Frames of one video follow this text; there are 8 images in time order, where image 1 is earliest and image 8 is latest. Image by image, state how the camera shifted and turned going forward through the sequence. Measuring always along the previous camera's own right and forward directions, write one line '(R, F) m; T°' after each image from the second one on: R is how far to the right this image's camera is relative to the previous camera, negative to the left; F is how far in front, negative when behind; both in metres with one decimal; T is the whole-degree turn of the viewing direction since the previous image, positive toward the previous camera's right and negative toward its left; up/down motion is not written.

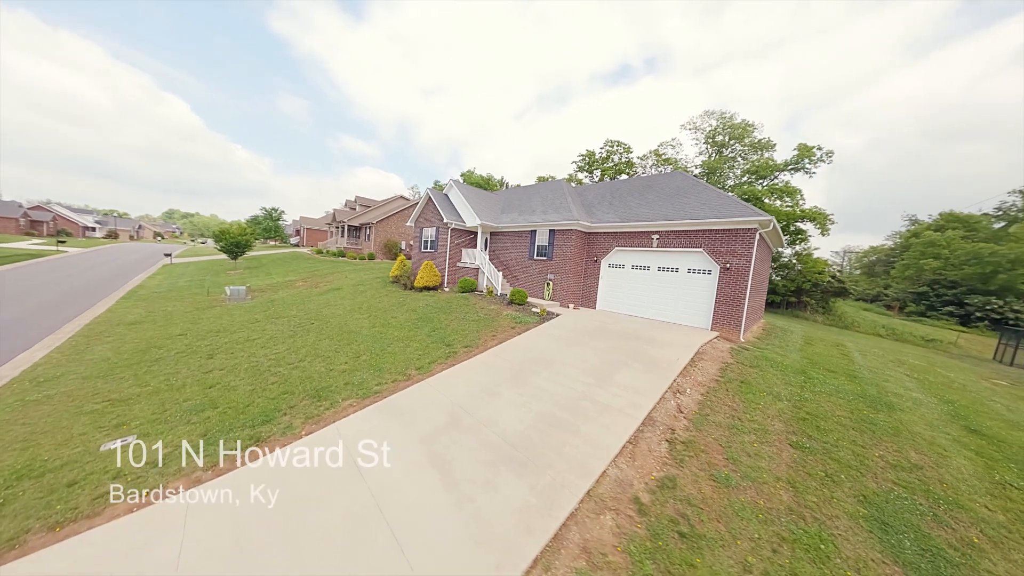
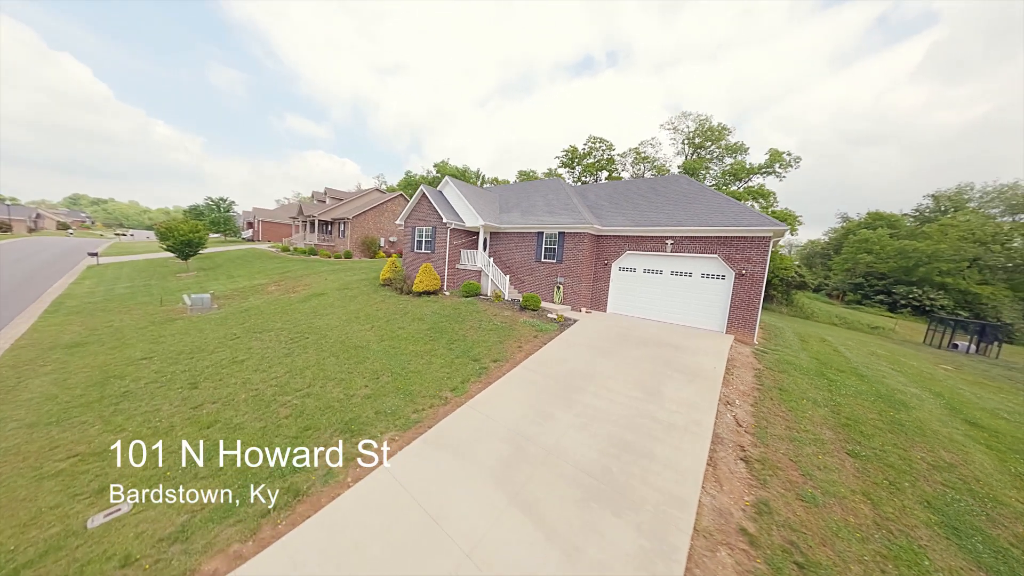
(-2.2, +0.6) m; +7°
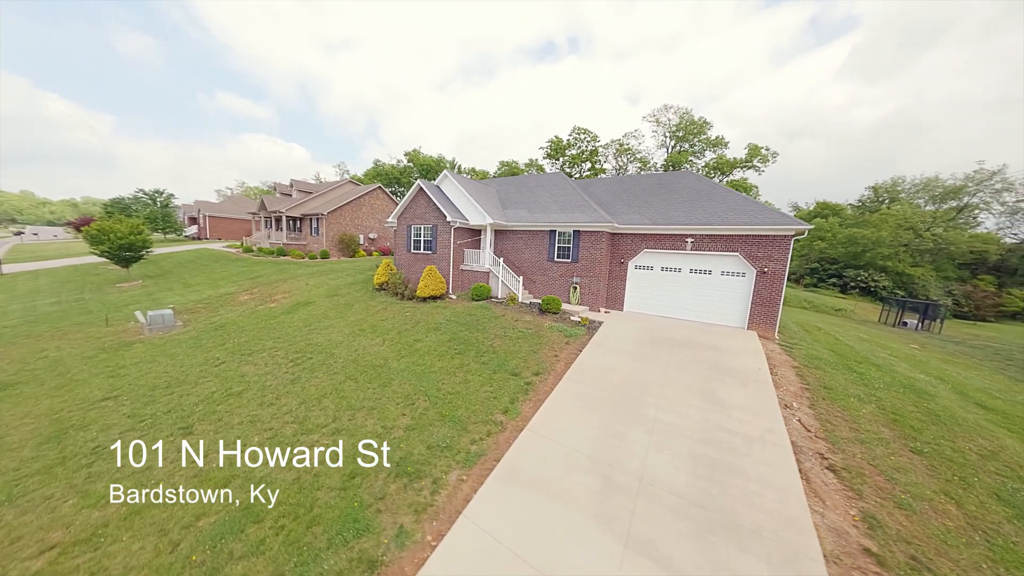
(-2.3, +0.8) m; +6°
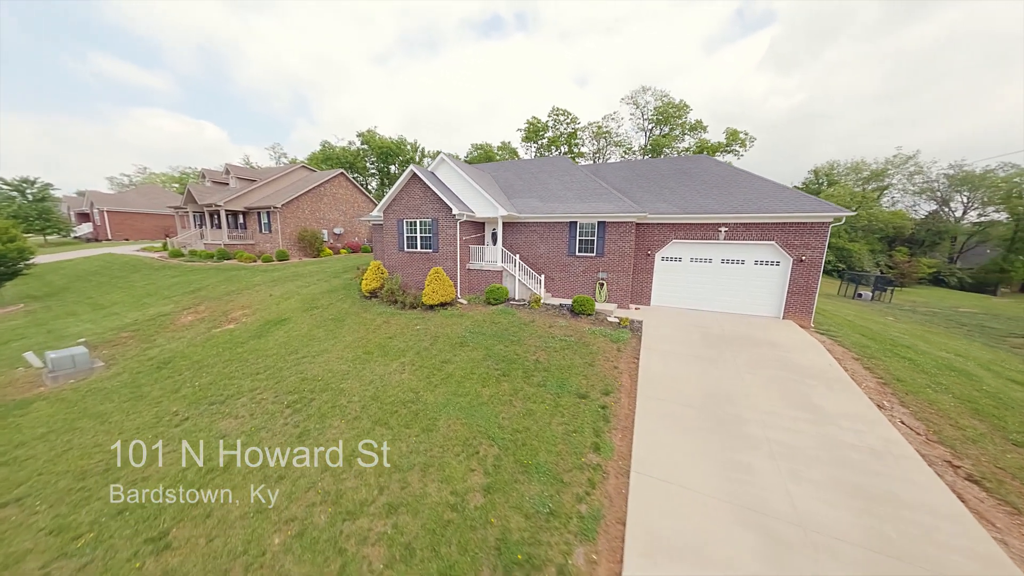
(-2.8, +1.8) m; +8°
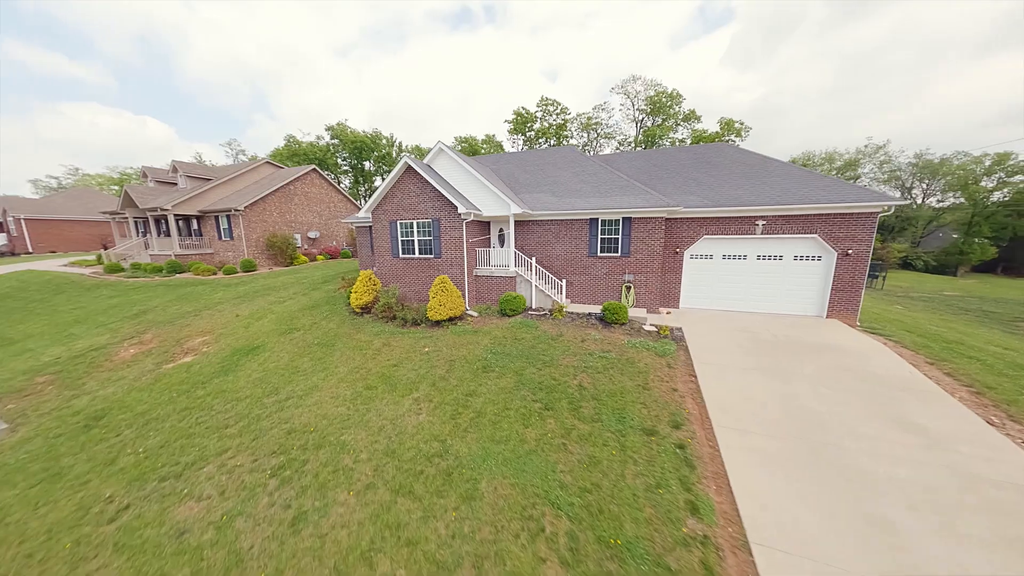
(-1.5, +1.7) m; +4°
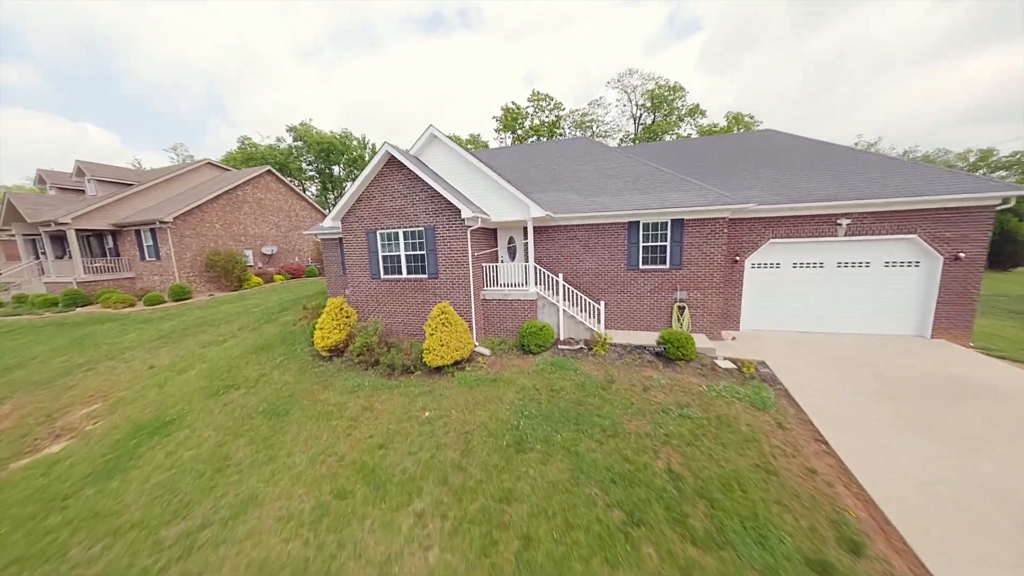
(-1.2, +2.9) m; +4°
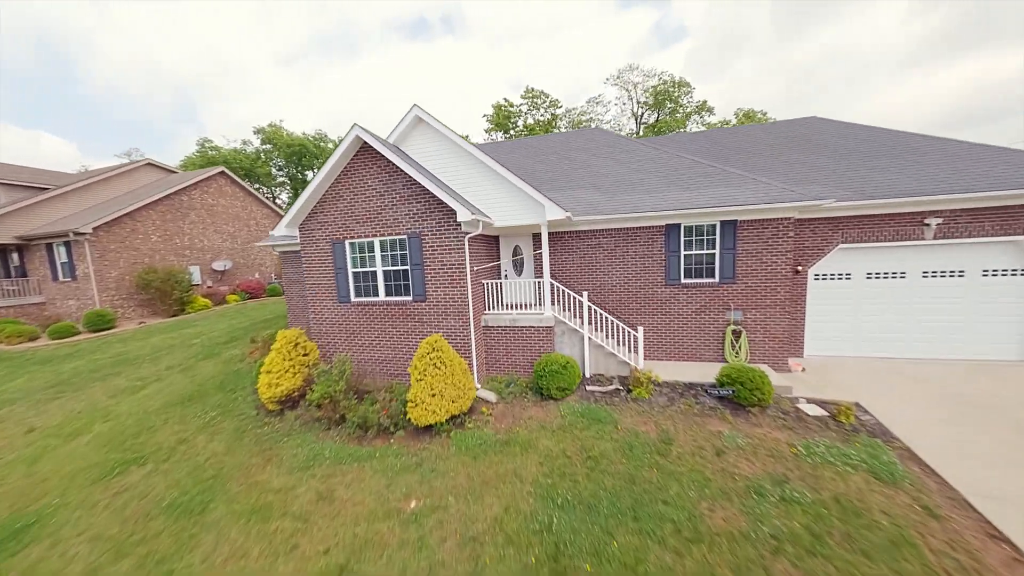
(-0.5, +2.0) m; +2°
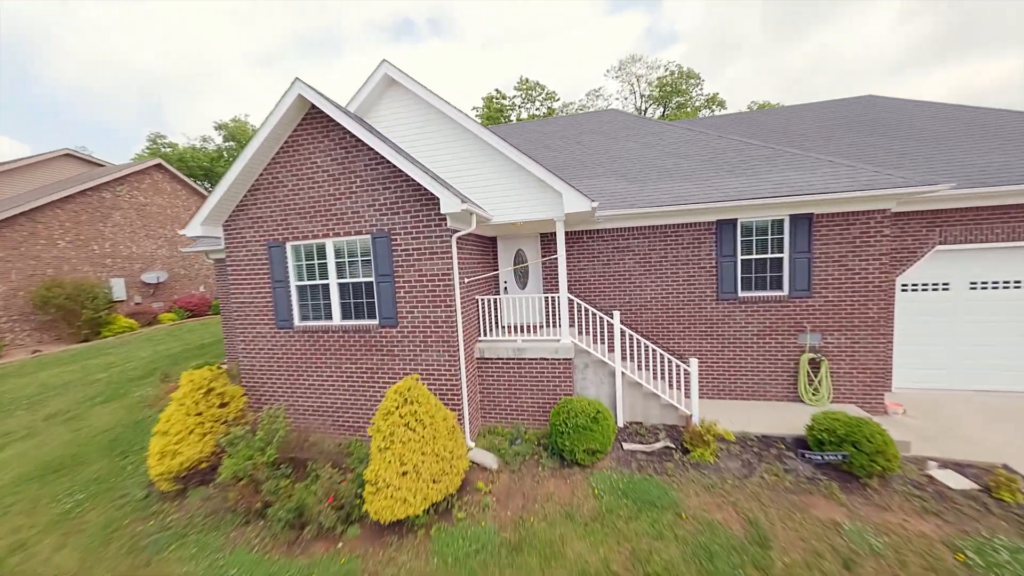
(-0.3, +1.9) m; +2°
